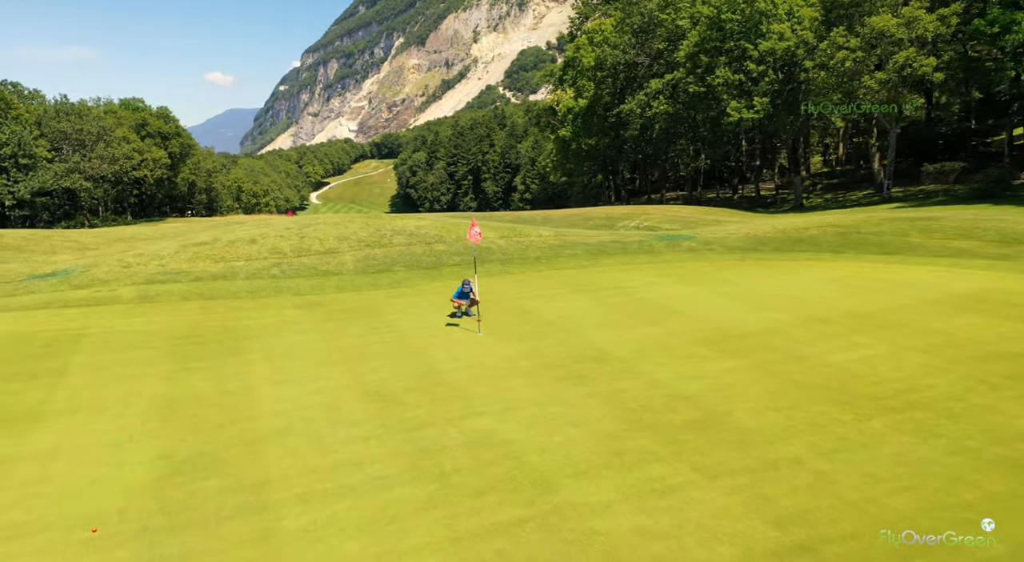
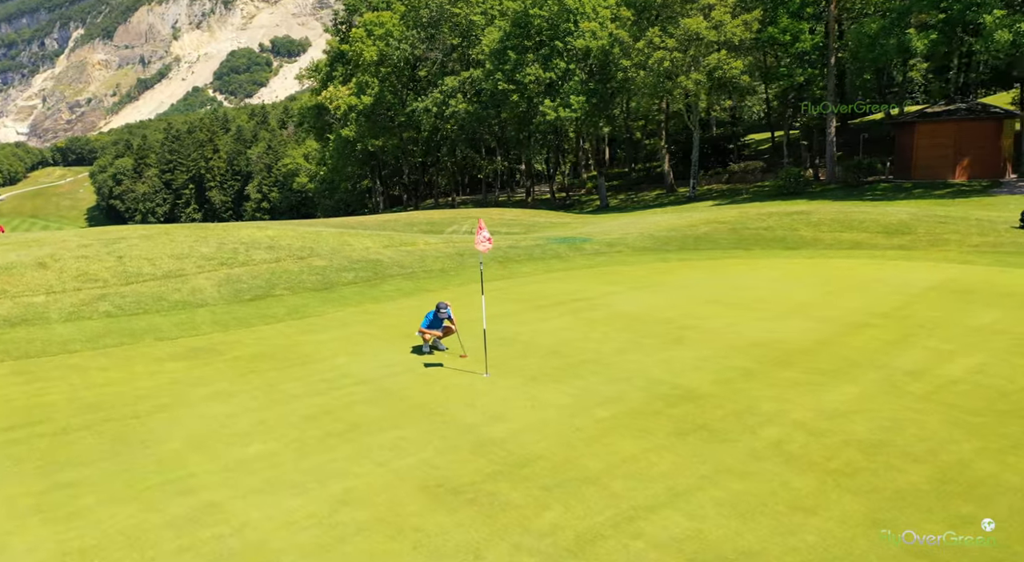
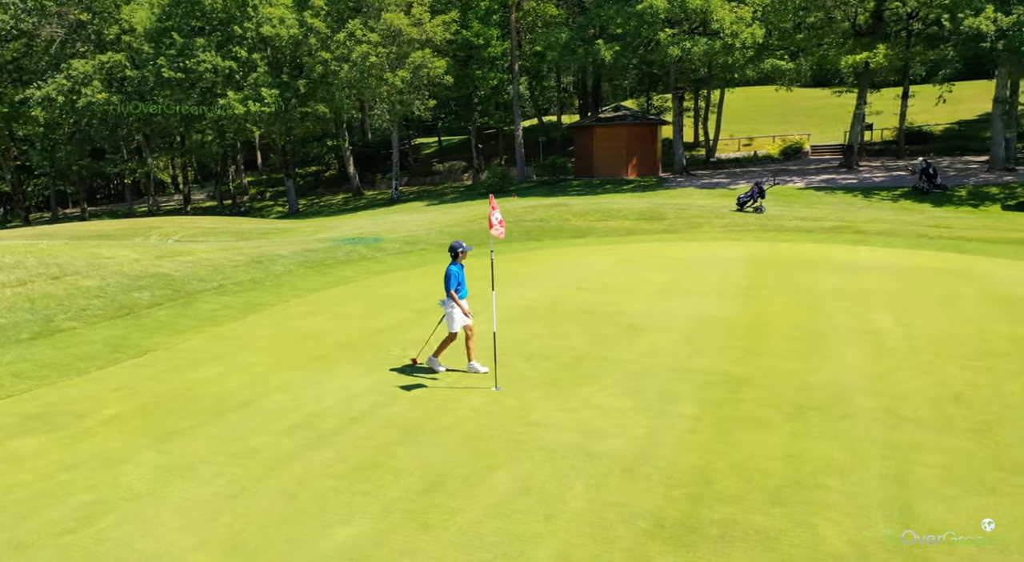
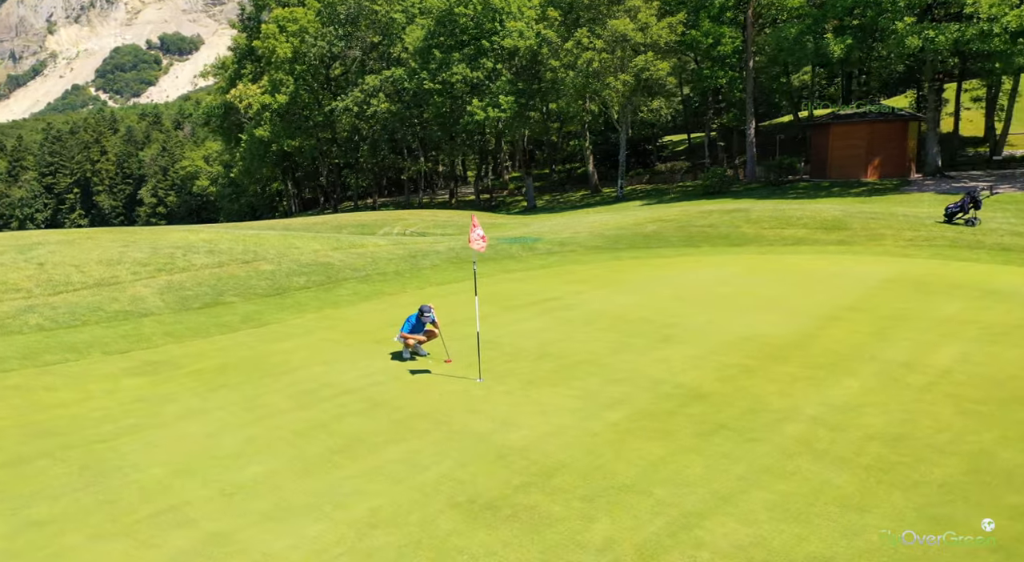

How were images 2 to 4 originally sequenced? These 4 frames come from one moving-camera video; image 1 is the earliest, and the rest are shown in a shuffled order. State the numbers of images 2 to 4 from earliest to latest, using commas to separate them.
2, 4, 3
